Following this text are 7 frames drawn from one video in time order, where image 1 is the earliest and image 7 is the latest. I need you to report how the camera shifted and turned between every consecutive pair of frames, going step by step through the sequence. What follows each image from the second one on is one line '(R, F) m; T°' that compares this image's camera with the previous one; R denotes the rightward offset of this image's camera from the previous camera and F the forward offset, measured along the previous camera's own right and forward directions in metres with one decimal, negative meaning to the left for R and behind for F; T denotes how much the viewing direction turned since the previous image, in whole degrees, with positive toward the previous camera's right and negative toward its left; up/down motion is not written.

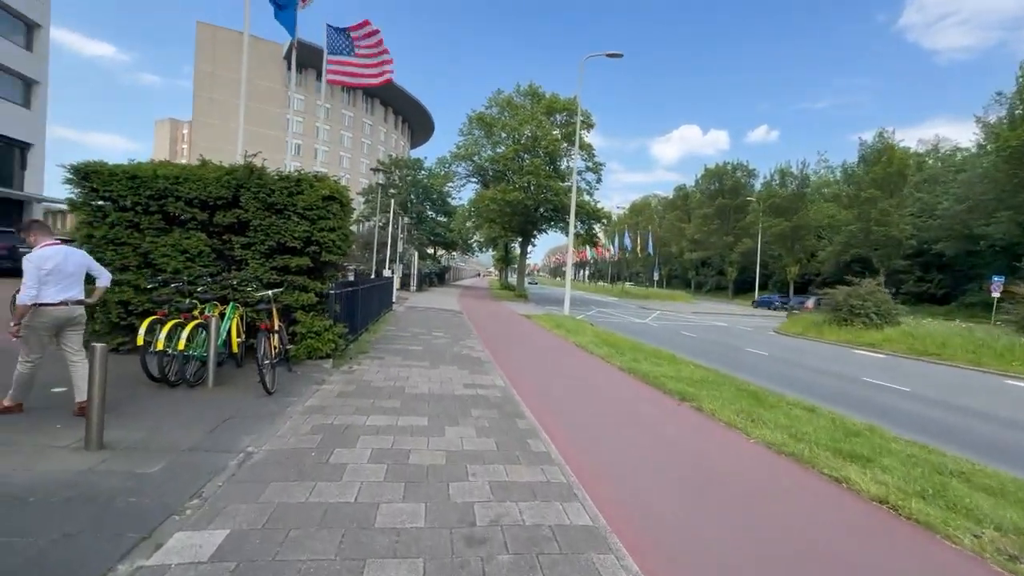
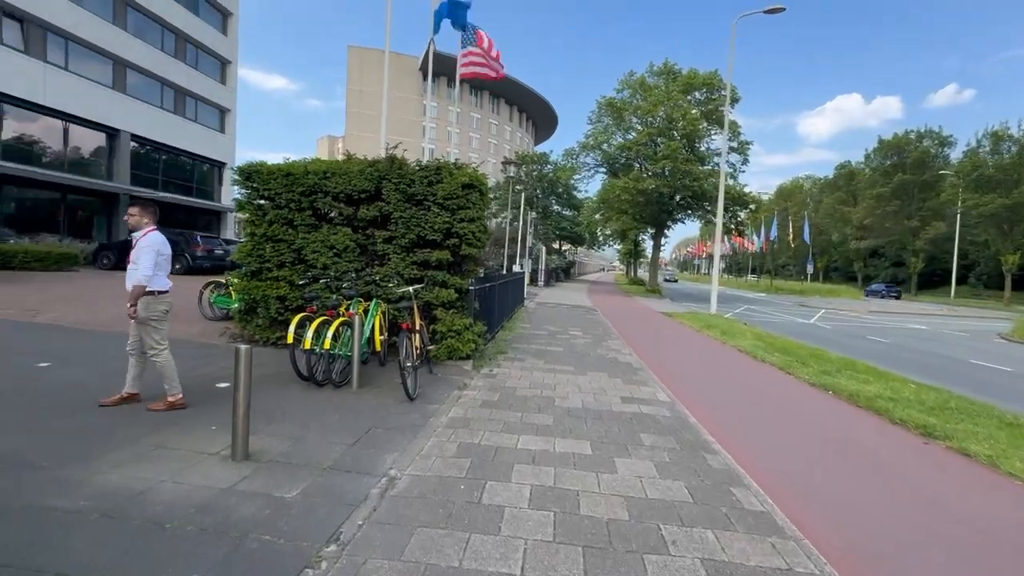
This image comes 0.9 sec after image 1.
(-0.6, +1.1) m; -15°
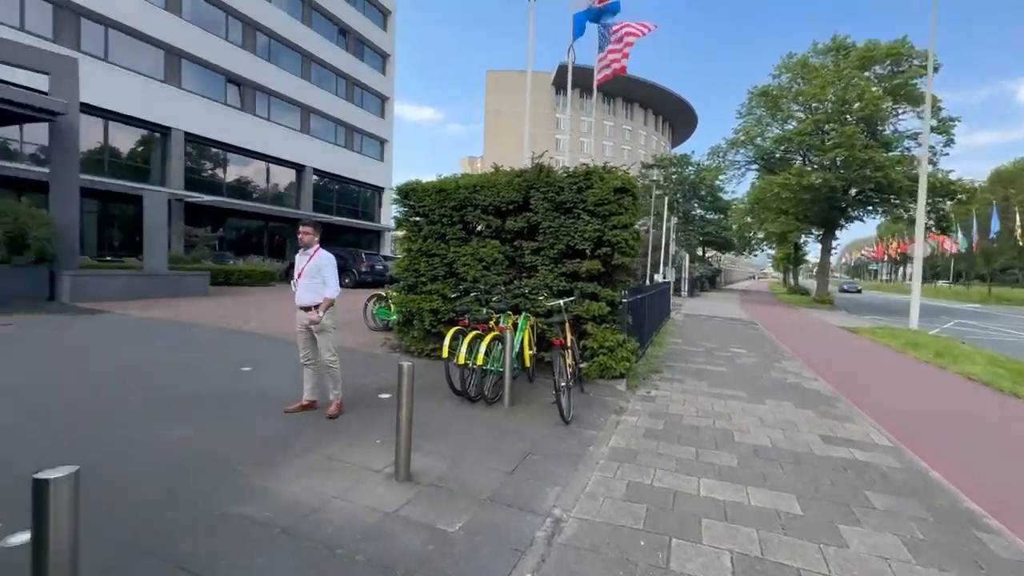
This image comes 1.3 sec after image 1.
(-0.4, +0.5) m; -16°
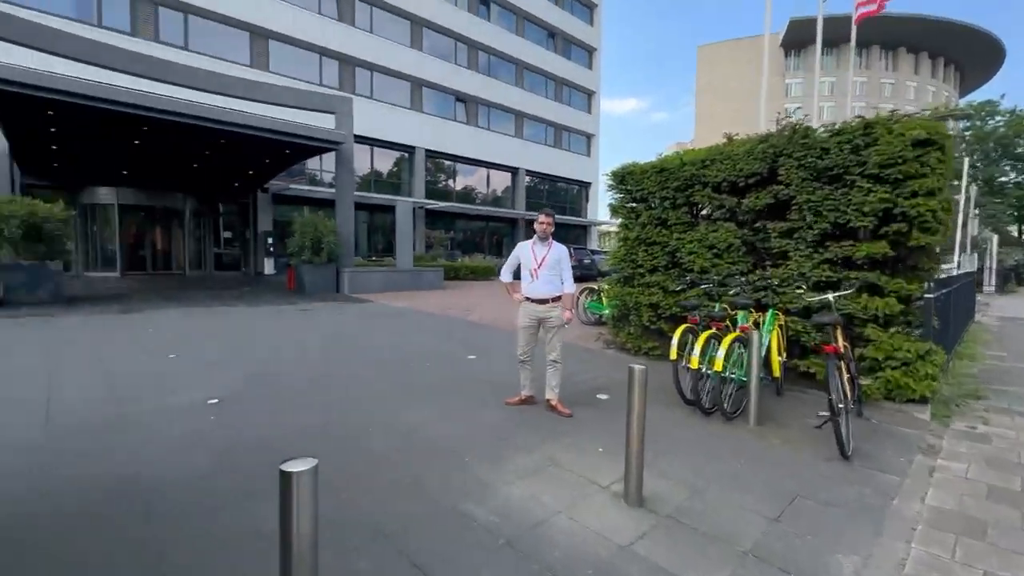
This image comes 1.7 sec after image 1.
(-0.3, +0.6) m; -25°
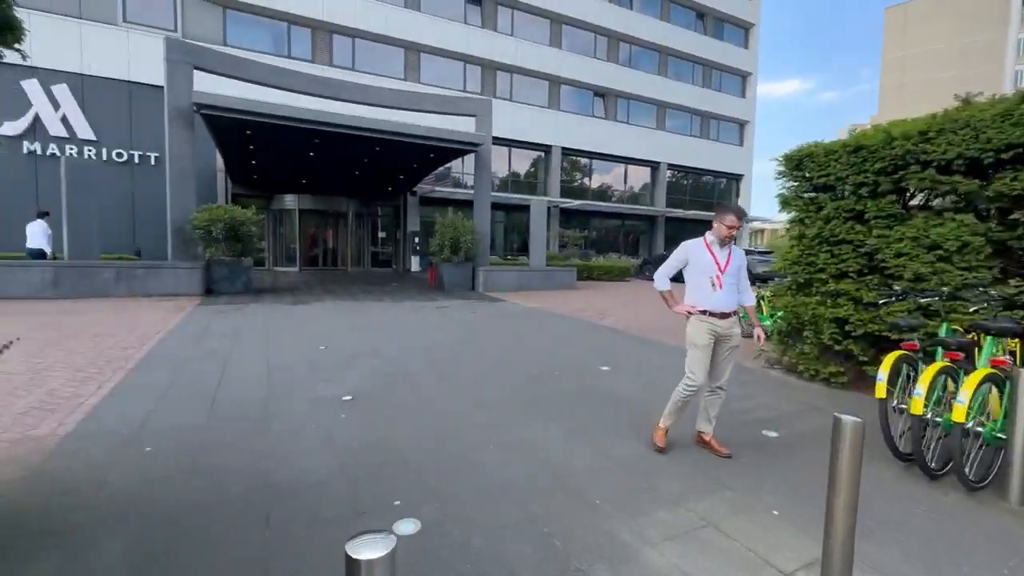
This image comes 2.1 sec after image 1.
(-0.1, +0.6) m; -16°
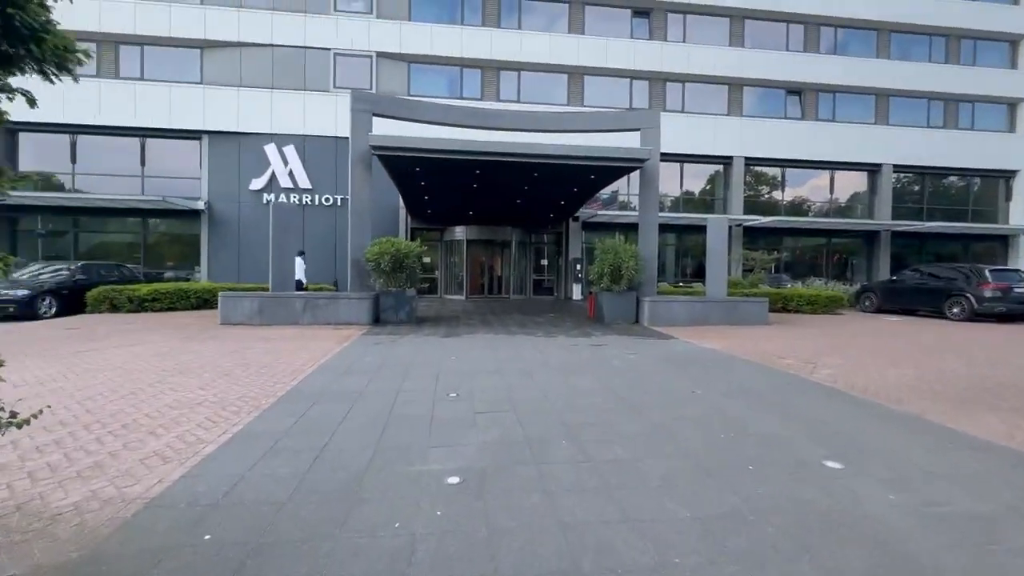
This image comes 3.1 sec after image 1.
(0.0, +1.6) m; -20°
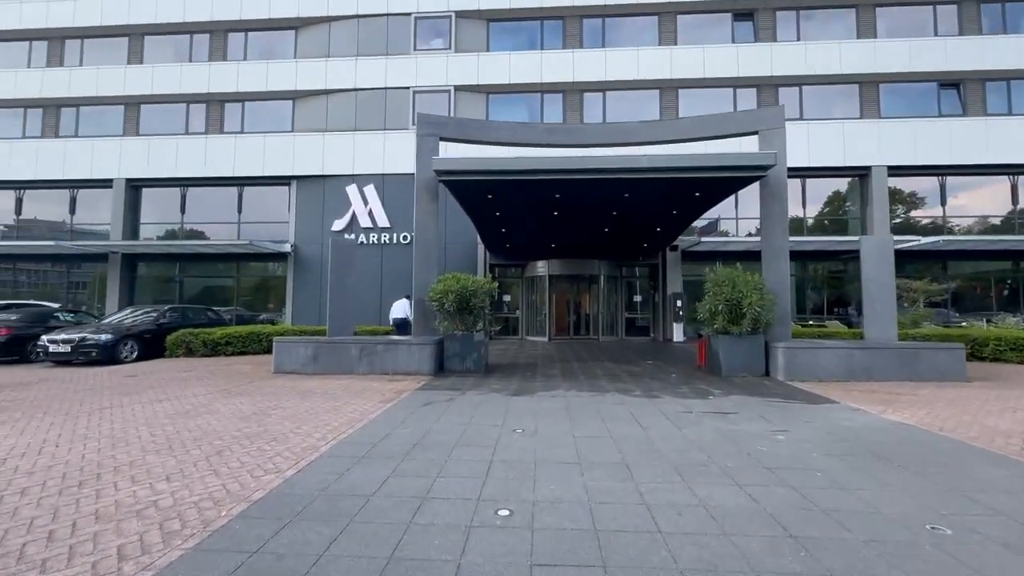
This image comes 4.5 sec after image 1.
(+0.1, +2.5) m; -11°
